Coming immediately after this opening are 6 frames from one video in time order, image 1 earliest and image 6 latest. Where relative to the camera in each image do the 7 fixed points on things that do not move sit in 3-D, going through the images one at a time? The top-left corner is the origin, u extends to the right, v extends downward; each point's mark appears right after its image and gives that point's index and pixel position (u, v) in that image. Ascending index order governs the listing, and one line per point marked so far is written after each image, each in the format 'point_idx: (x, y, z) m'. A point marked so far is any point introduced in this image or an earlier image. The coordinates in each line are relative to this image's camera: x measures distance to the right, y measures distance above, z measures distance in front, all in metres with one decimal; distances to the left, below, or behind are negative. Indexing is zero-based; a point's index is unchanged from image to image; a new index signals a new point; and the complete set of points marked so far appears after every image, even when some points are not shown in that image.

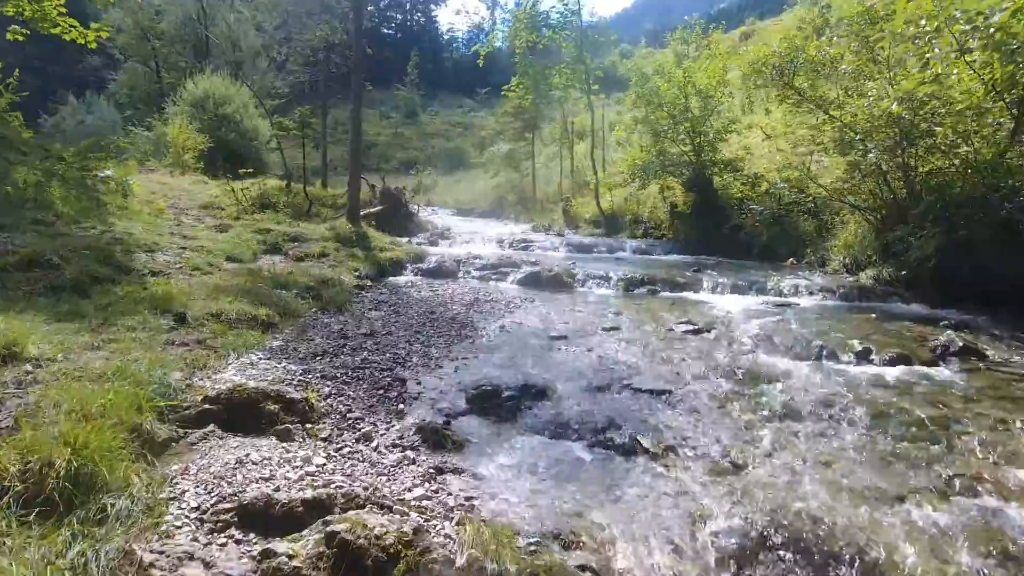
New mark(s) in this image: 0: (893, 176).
0: (+8.2, +2.4, +14.0) m
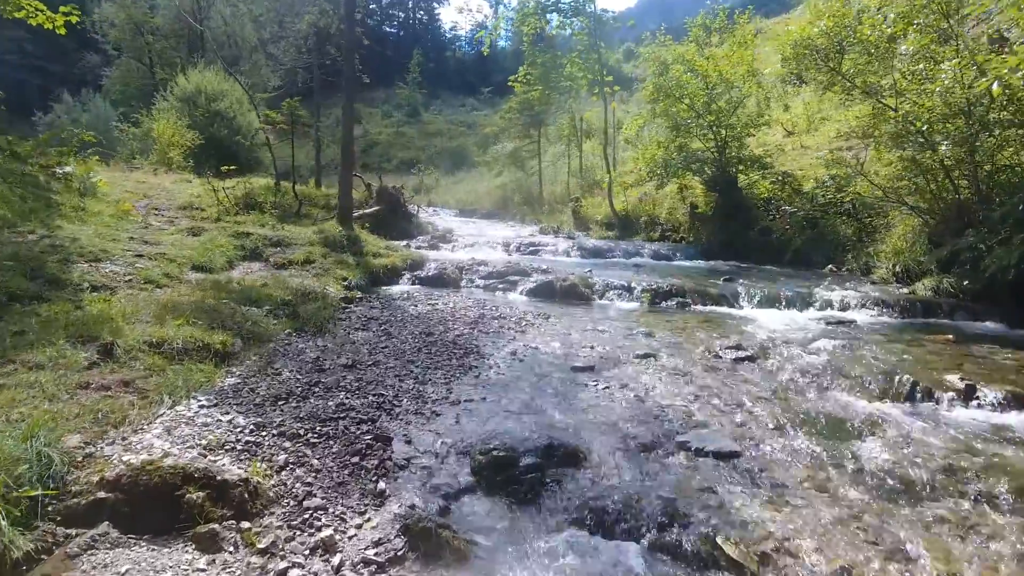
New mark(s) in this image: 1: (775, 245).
0: (+8.4, +2.2, +12.3) m
1: (+7.2, +1.2, +18.0) m
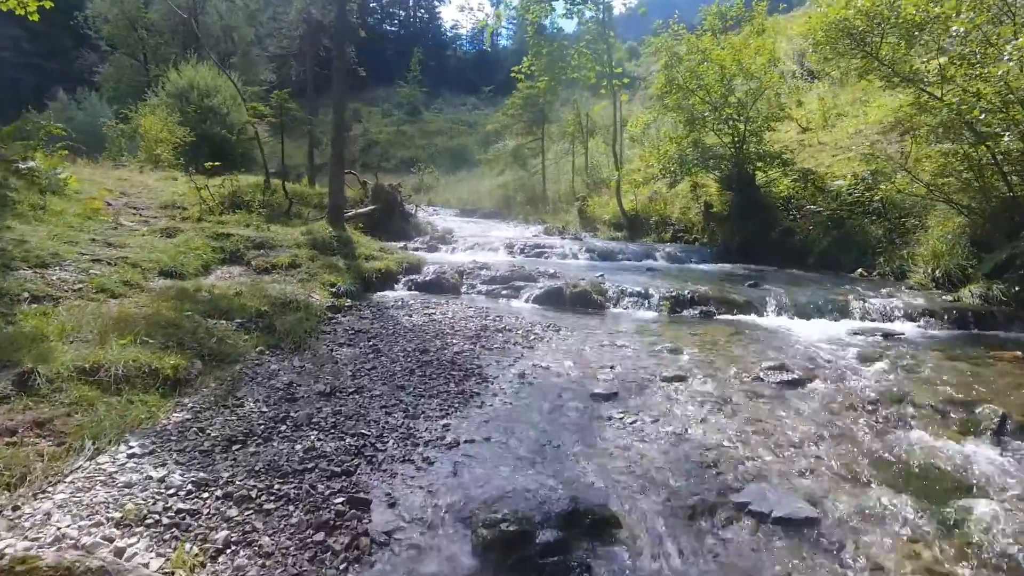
0: (+8.5, +2.1, +11.1) m
1: (+7.3, +1.1, +16.8) m
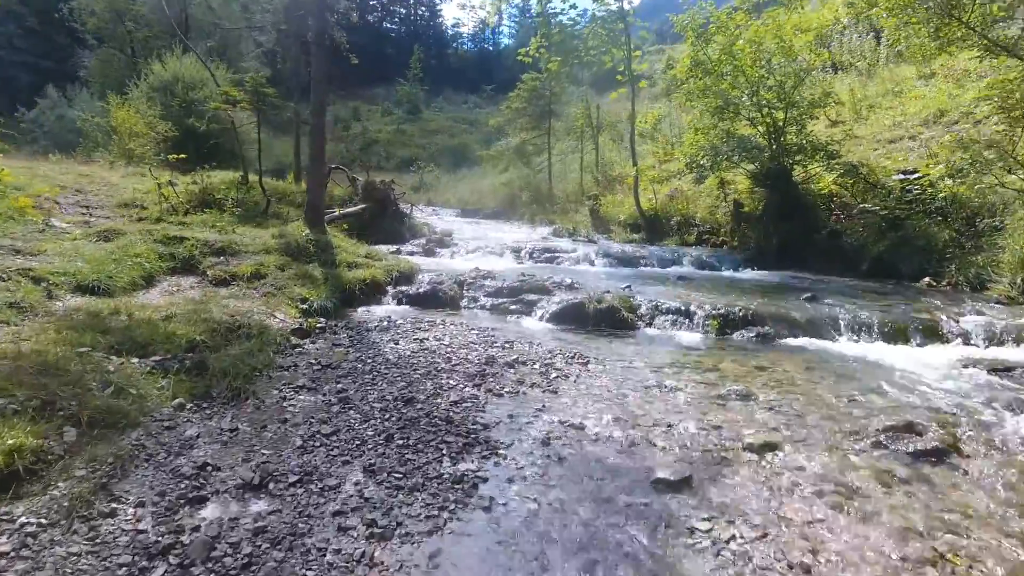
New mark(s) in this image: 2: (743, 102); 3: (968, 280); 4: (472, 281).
0: (+8.6, +1.8, +9.0) m
1: (+7.5, +0.8, +14.7) m
2: (+5.7, +4.6, +16.2) m
3: (+8.5, +0.2, +12.2) m
4: (-0.7, +0.1, +11.8) m
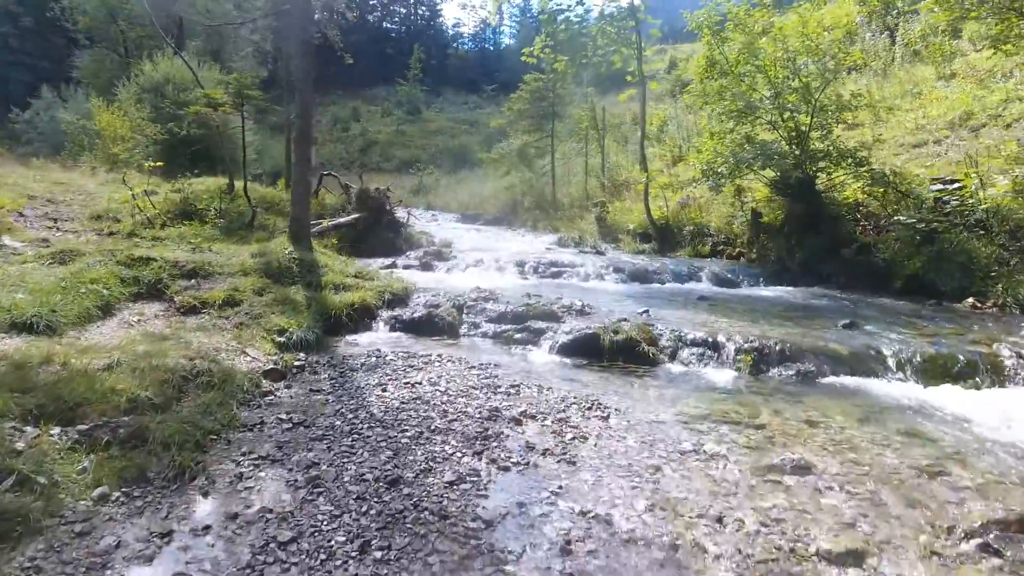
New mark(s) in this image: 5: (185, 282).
0: (+8.7, +1.4, +7.9) m
1: (+7.6, +0.5, +13.6) m
2: (+5.8, +4.2, +15.1) m
3: (+8.5, -0.2, +11.0) m
4: (-0.6, -0.3, +10.7) m
5: (-4.7, +0.1, +9.3) m
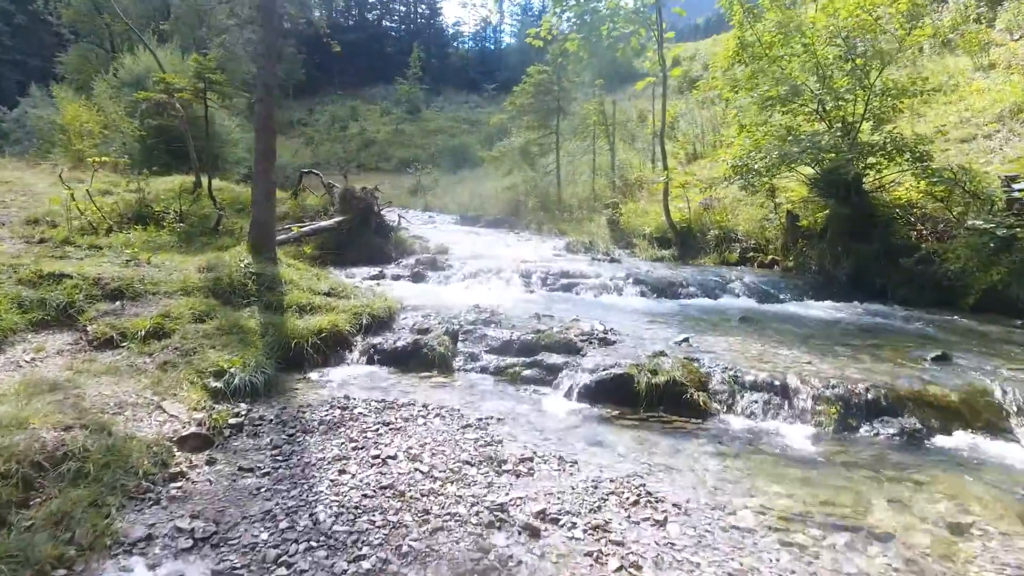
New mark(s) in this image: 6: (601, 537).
0: (+8.8, +1.2, +5.9) m
1: (+7.7, +0.2, +11.6) m
2: (+5.8, +3.9, +13.2) m
3: (+8.6, -0.5, +9.1) m
4: (-0.6, -0.6, +8.7) m
5: (-4.6, -0.2, +7.4) m
6: (+0.5, -1.5, +4.1) m
